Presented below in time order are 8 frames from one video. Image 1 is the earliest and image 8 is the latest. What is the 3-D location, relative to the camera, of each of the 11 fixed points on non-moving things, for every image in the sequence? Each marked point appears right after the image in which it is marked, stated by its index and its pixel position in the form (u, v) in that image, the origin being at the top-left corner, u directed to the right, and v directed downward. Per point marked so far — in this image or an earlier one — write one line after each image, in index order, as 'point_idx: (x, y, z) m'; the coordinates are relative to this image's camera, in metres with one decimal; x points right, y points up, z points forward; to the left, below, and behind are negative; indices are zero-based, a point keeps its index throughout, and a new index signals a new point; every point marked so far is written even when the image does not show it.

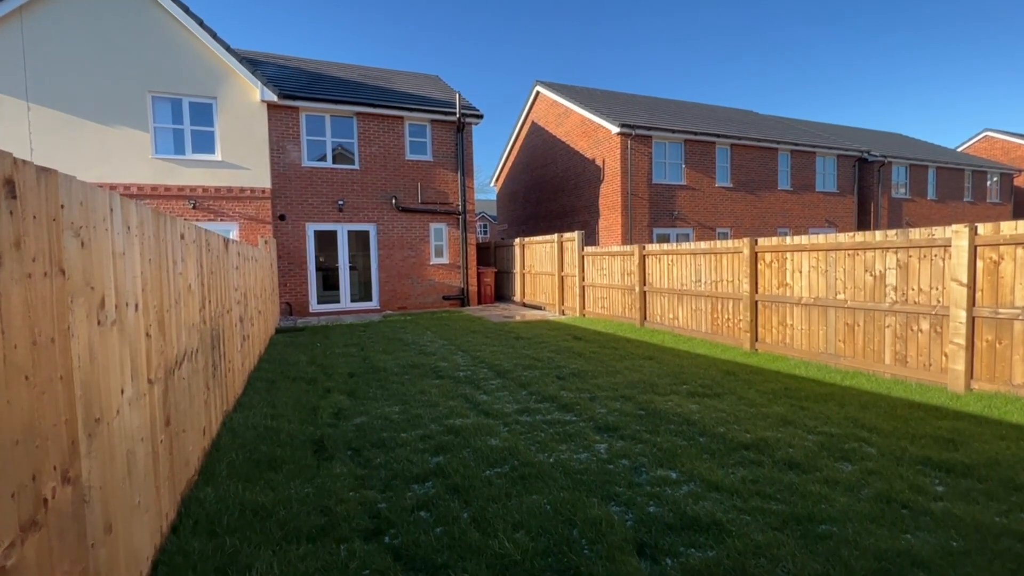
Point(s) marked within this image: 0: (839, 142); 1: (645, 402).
0: (+13.6, +6.1, +19.4) m
1: (+1.3, -1.1, +4.5) m
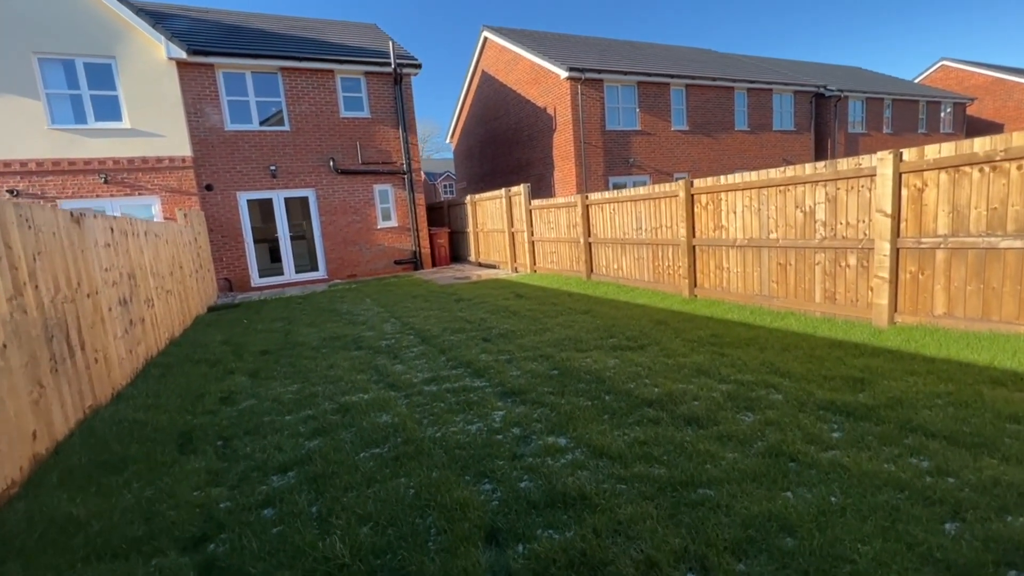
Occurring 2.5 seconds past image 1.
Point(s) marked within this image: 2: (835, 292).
0: (+11.6, +8.6, +19.0) m
1: (+0.4, -0.7, +4.3) m
2: (+3.4, 0.0, +5.0) m
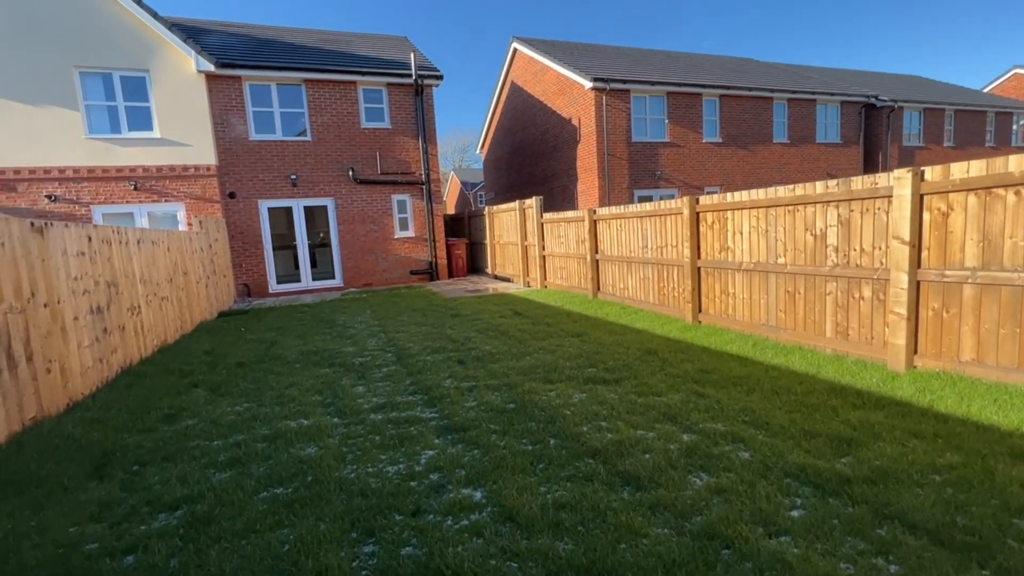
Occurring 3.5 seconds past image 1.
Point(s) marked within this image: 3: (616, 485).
0: (+12.7, +7.7, +17.8) m
1: (+0.1, -0.9, +3.9) m
2: (+3.2, -0.4, +4.4) m
3: (+0.5, -1.0, +2.4) m
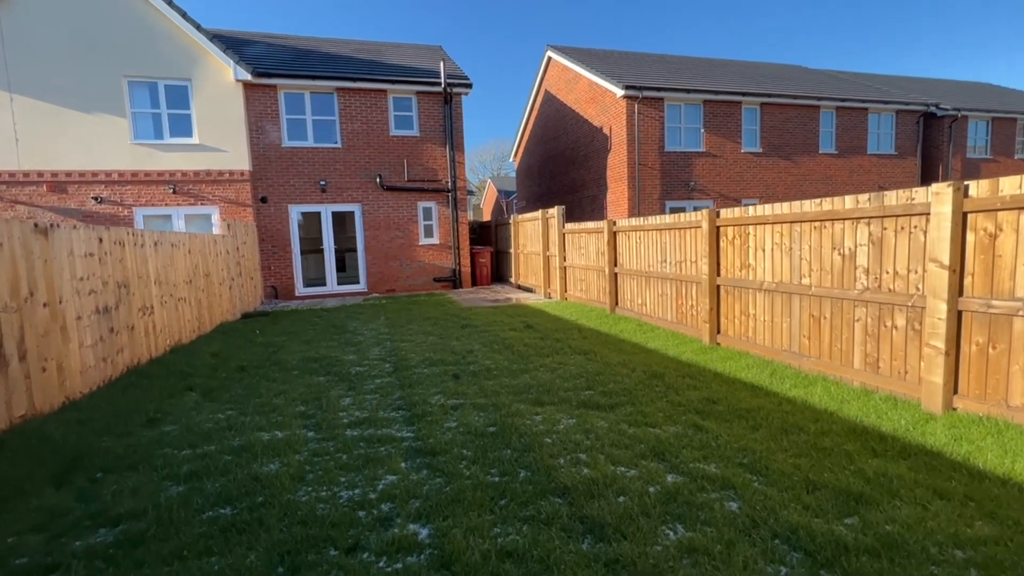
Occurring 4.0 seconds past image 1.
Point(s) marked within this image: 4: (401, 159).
0: (+13.9, +6.9, +16.7) m
1: (0.0, -1.0, +3.7) m
2: (+3.1, -0.6, +3.9) m
3: (+0.3, -1.1, +2.2) m
4: (-3.1, +3.6, +12.9) m
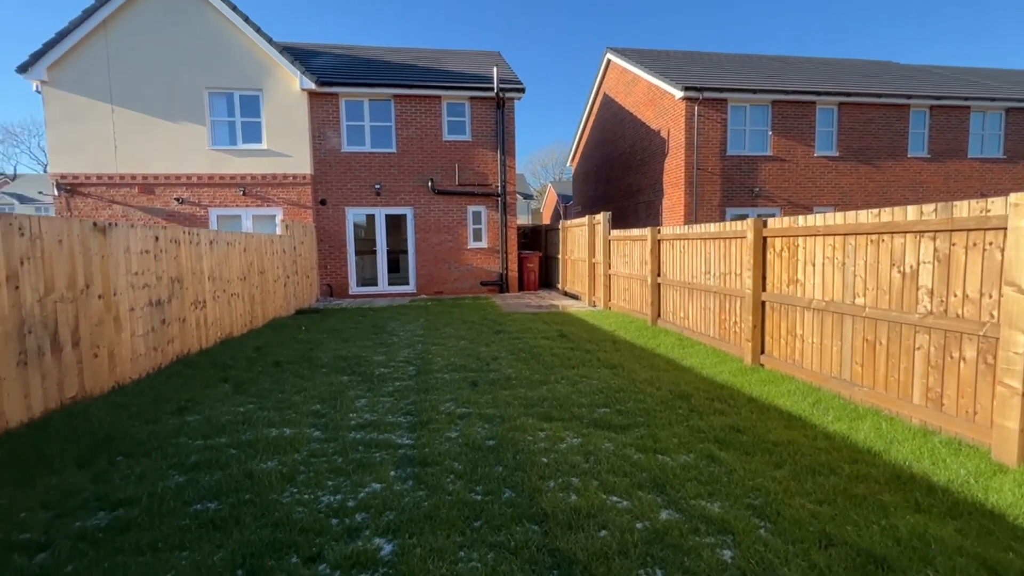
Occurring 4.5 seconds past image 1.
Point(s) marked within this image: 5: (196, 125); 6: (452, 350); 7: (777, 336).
0: (+15.7, +6.2, +14.7) m
1: (0.0, -1.1, +3.5) m
2: (+3.1, -0.8, +3.4) m
3: (+0.1, -1.2, +2.0) m
4: (-1.7, +3.5, +13.1) m
5: (-8.0, +4.1, +11.8) m
6: (-0.8, -0.8, +6.3) m
7: (+2.8, -0.5, +5.0) m
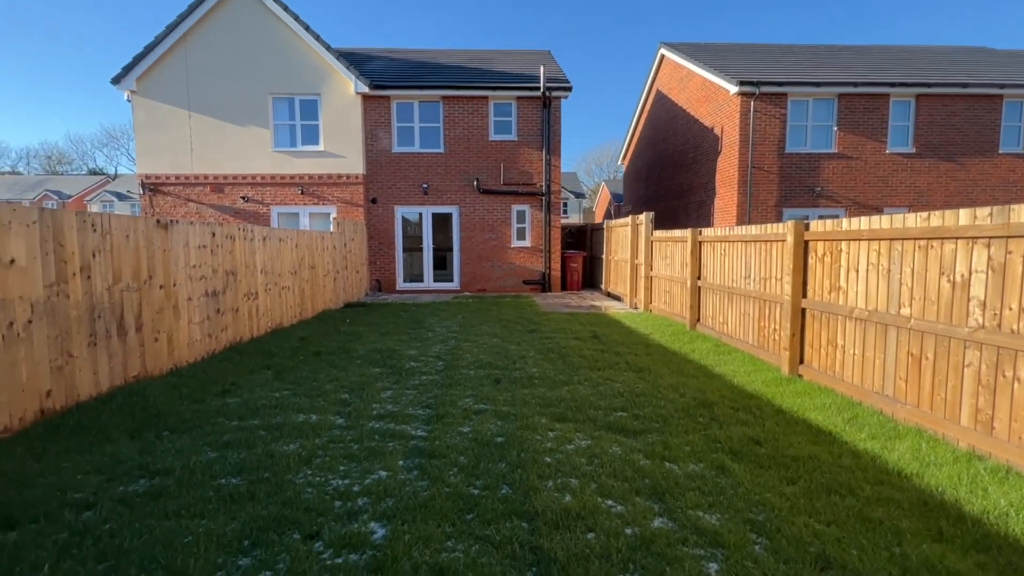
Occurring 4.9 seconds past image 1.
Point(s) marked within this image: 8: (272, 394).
0: (+17.1, +5.9, +12.9) m
1: (+0.1, -1.1, +3.6) m
2: (+3.2, -0.9, +3.1) m
3: (0.0, -1.2, +2.1) m
4: (-0.4, +3.5, +13.2) m
5: (-6.8, +4.3, +12.6) m
6: (-0.4, -0.8, +6.4) m
7: (+3.1, -0.6, +4.7) m
8: (-2.2, -1.0, +4.3) m
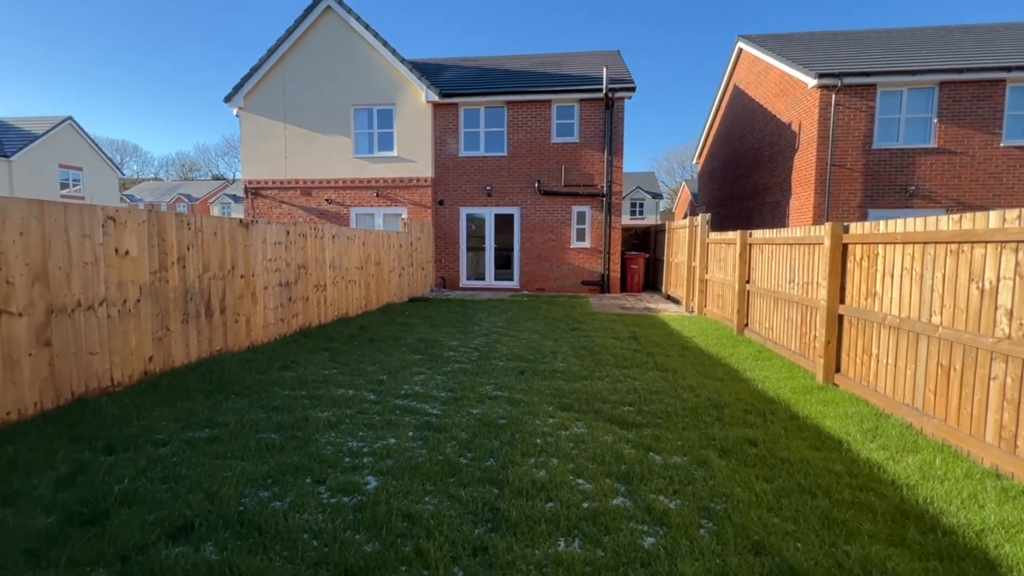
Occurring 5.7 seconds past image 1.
0: (+18.7, +5.4, +10.3) m
1: (+0.1, -1.0, +3.9) m
2: (+3.1, -0.9, +2.9) m
3: (-0.2, -1.2, +2.4) m
4: (+1.4, +3.5, +13.5) m
5: (-5.0, +4.5, +13.9) m
6: (+0.1, -0.8, +6.7) m
7: (+3.3, -0.6, +4.5) m
8: (-2.0, -0.9, +5.0) m
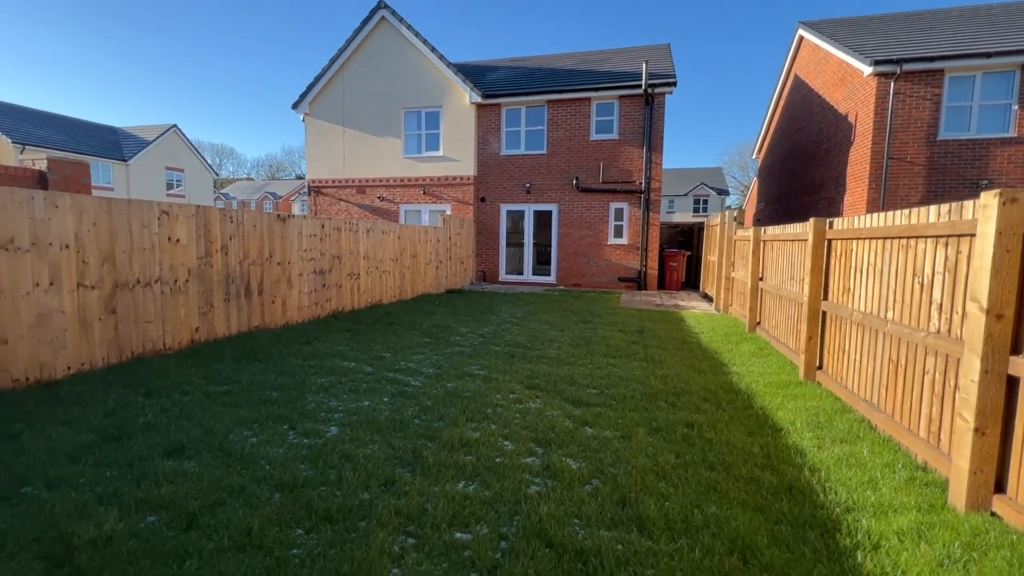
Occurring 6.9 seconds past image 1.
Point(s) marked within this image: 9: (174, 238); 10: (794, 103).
0: (+19.2, +5.1, +8.0) m
1: (-0.2, -0.9, +4.3) m
2: (+2.7, -0.9, +2.9) m
3: (-0.7, -1.1, +2.8) m
4: (+2.5, +3.7, +13.6) m
5: (-3.7, +4.8, +14.9) m
6: (+0.2, -0.6, +7.1) m
7: (+3.1, -0.6, +4.5) m
8: (-2.1, -0.7, +5.7) m
9: (-3.6, +0.5, +5.0) m
10: (+10.0, +6.5, +16.5) m
